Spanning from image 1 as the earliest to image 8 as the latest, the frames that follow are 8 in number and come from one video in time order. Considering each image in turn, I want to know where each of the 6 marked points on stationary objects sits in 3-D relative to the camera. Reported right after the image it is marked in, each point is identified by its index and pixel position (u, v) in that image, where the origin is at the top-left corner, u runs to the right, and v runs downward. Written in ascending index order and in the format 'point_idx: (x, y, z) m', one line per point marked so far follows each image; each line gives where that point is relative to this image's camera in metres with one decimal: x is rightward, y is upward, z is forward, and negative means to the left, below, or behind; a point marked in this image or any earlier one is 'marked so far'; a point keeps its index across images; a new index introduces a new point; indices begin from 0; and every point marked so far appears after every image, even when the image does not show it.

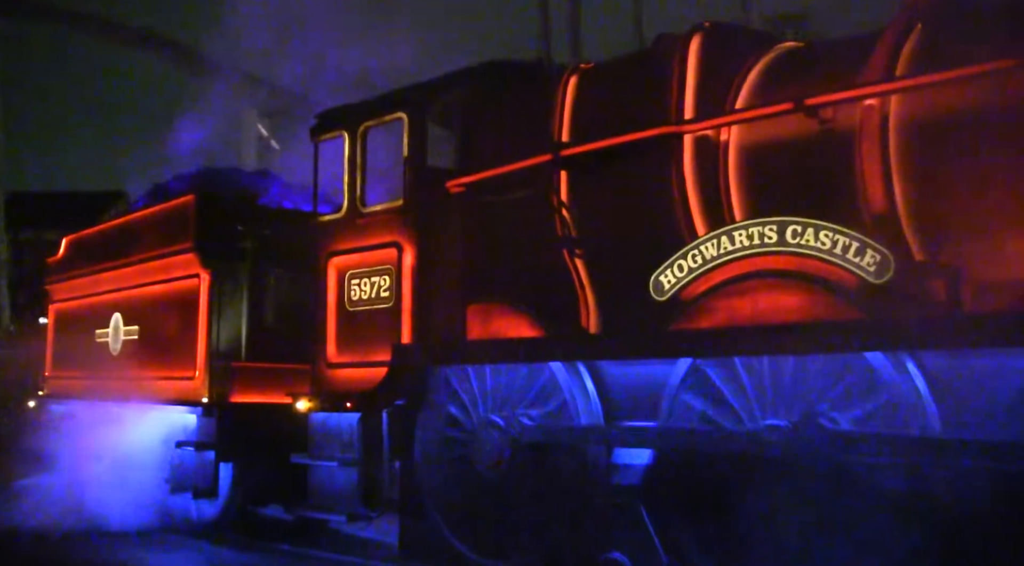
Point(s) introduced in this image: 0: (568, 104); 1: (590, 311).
0: (+0.3, +1.1, +5.8) m
1: (+0.4, -0.1, +5.7) m
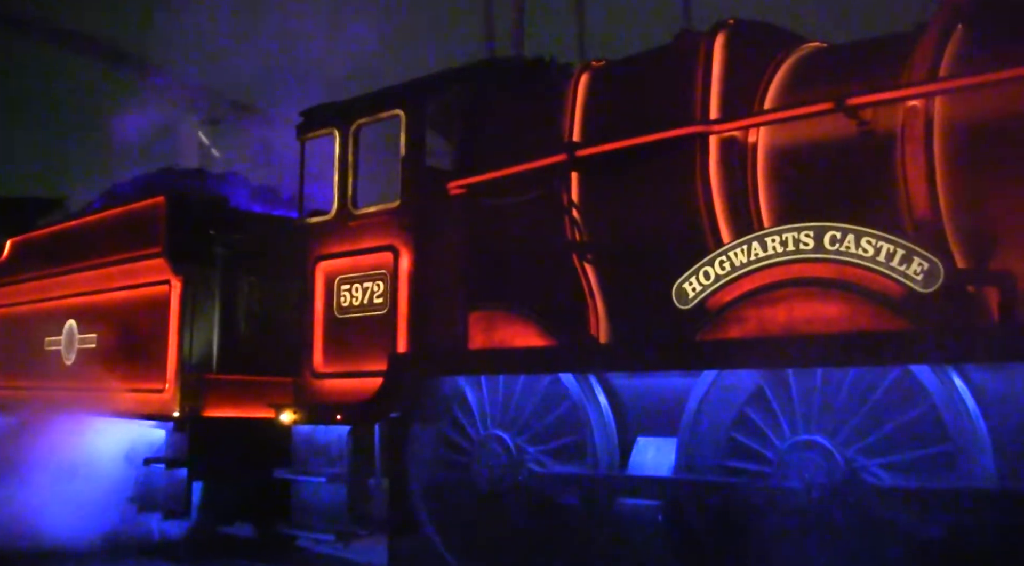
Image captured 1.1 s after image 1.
0: (+0.4, +1.0, +5.5) m
1: (+0.5, -0.2, +5.4) m
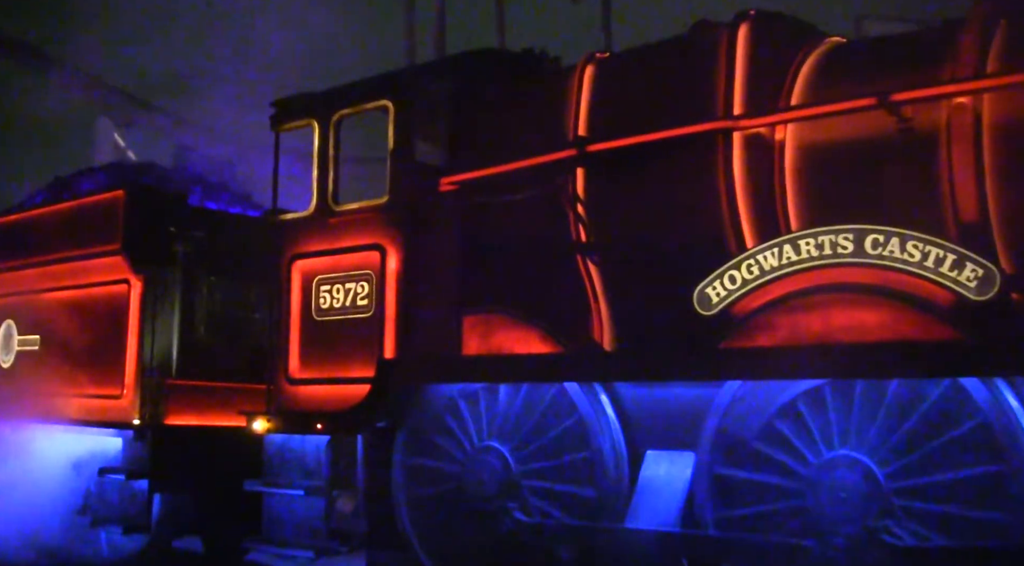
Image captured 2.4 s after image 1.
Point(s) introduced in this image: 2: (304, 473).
0: (+0.4, +1.0, +5.2) m
1: (+0.5, -0.2, +5.1) m
2: (-1.2, -1.2, +5.9) m
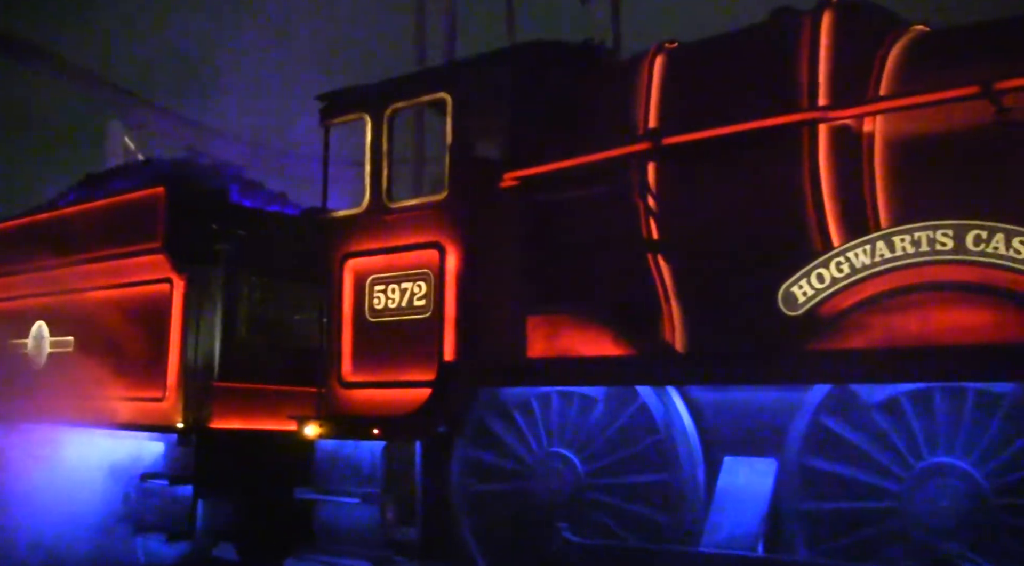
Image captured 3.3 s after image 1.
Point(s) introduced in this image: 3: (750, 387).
0: (+0.7, +1.0, +5.0) m
1: (+0.8, -0.2, +4.9) m
2: (-0.9, -1.2, +5.7) m
3: (+1.1, -0.5, +4.6) m
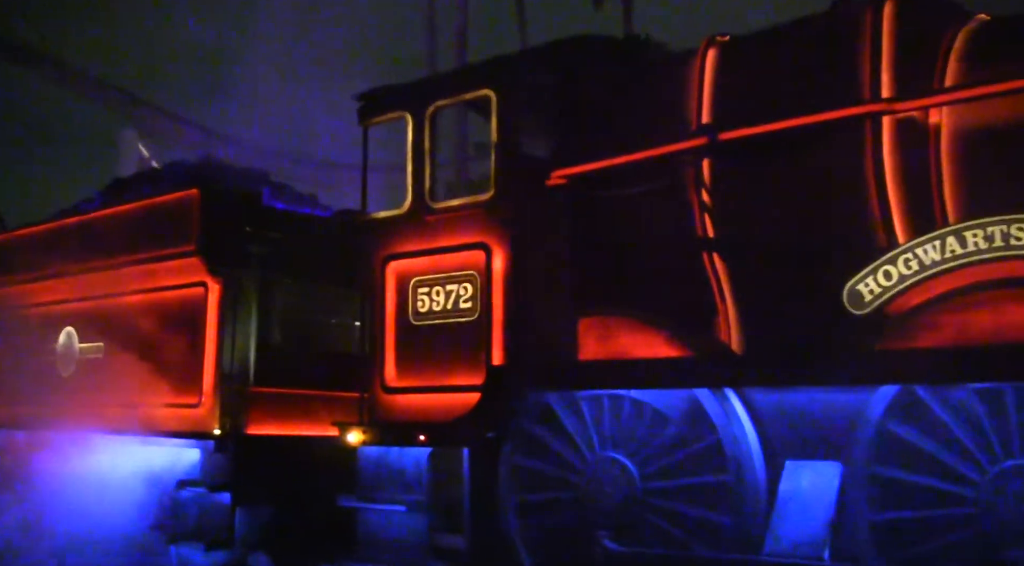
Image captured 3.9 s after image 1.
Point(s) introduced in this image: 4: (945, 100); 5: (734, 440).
0: (+1.0, +1.0, +4.9) m
1: (+1.1, -0.2, +4.7) m
2: (-0.6, -1.2, +5.6) m
3: (+1.4, -0.5, +4.5) m
4: (+1.9, +0.8, +4.1) m
5: (+1.1, -0.7, +4.6) m
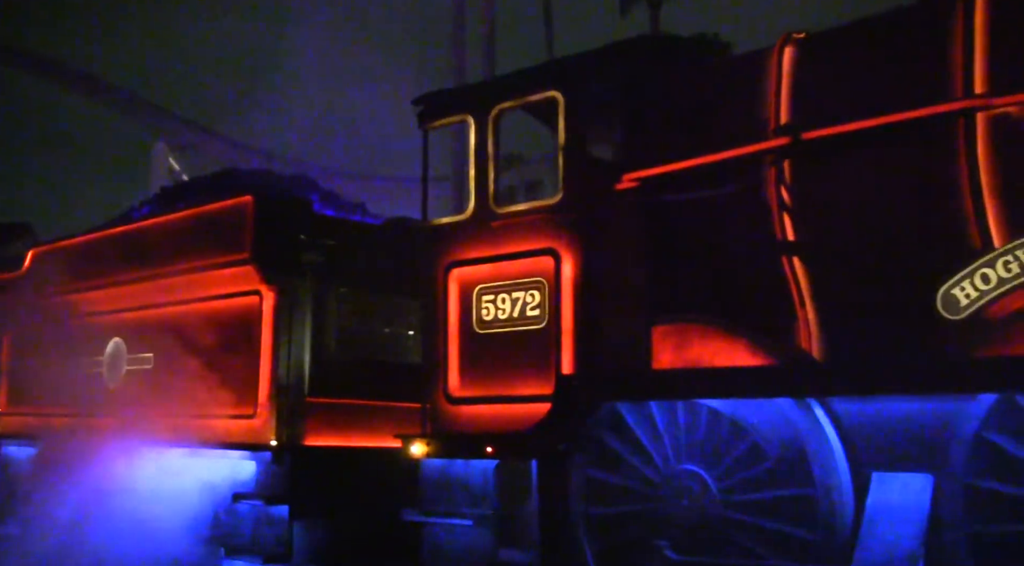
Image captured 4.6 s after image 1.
0: (+1.3, +1.0, +4.7) m
1: (+1.4, -0.2, +4.6) m
2: (-0.2, -1.2, +5.5) m
3: (+1.7, -0.5, +4.3) m
4: (+2.2, +0.8, +4.0) m
5: (+1.4, -0.8, +4.4) m
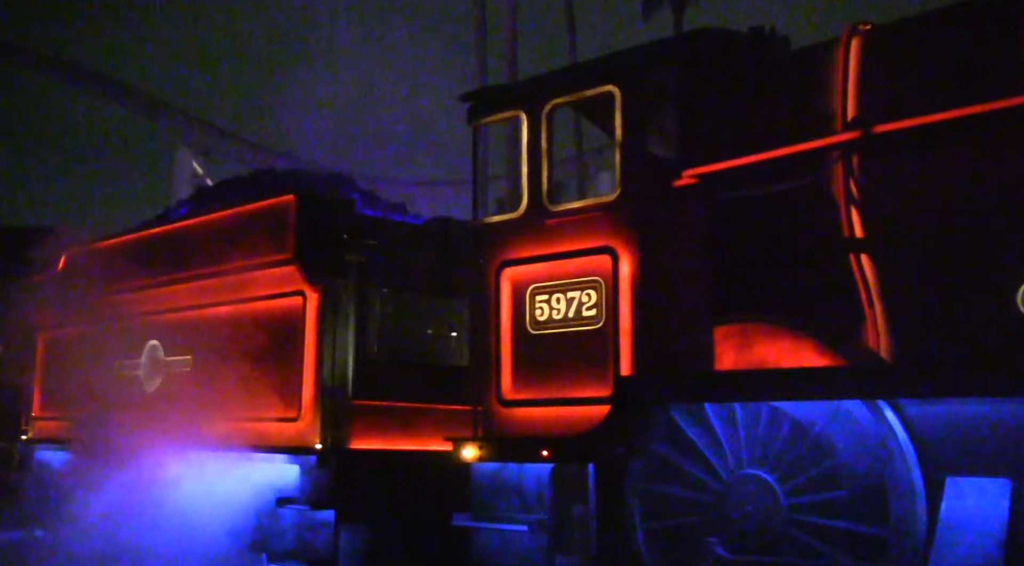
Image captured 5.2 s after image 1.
0: (+1.6, +1.0, +4.6) m
1: (+1.7, -0.2, +4.4) m
2: (+0.1, -1.2, +5.4) m
3: (+2.0, -0.5, +4.1) m
4: (+2.5, +0.8, +3.8) m
5: (+1.7, -0.7, +4.3) m
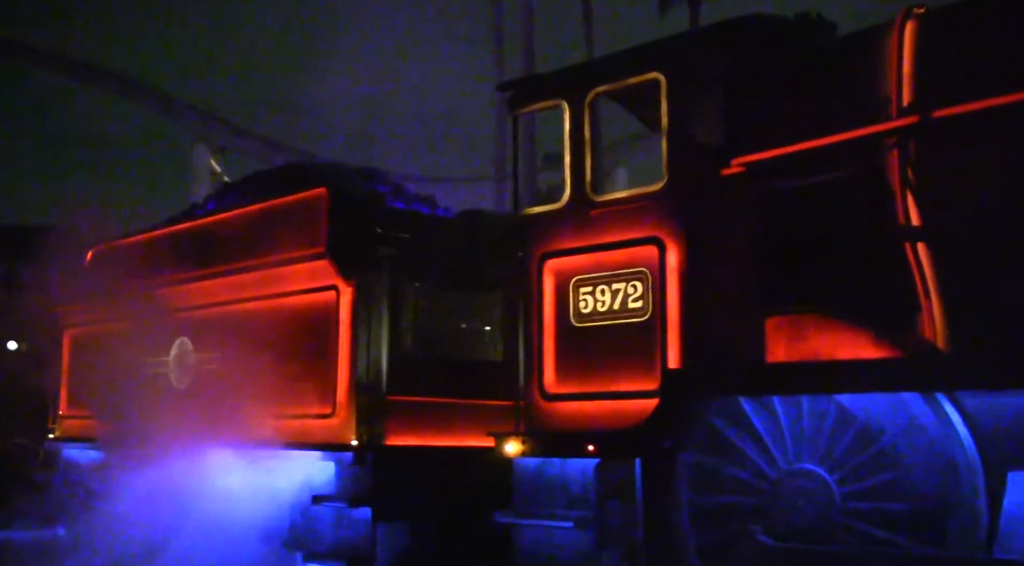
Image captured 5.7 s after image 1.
0: (+1.8, +1.1, +4.5) m
1: (+1.9, -0.2, +4.3) m
2: (+0.3, -1.2, +5.3) m
3: (+2.2, -0.4, +4.0) m
4: (+2.7, +0.8, +3.7) m
5: (+1.9, -0.7, +4.1) m
